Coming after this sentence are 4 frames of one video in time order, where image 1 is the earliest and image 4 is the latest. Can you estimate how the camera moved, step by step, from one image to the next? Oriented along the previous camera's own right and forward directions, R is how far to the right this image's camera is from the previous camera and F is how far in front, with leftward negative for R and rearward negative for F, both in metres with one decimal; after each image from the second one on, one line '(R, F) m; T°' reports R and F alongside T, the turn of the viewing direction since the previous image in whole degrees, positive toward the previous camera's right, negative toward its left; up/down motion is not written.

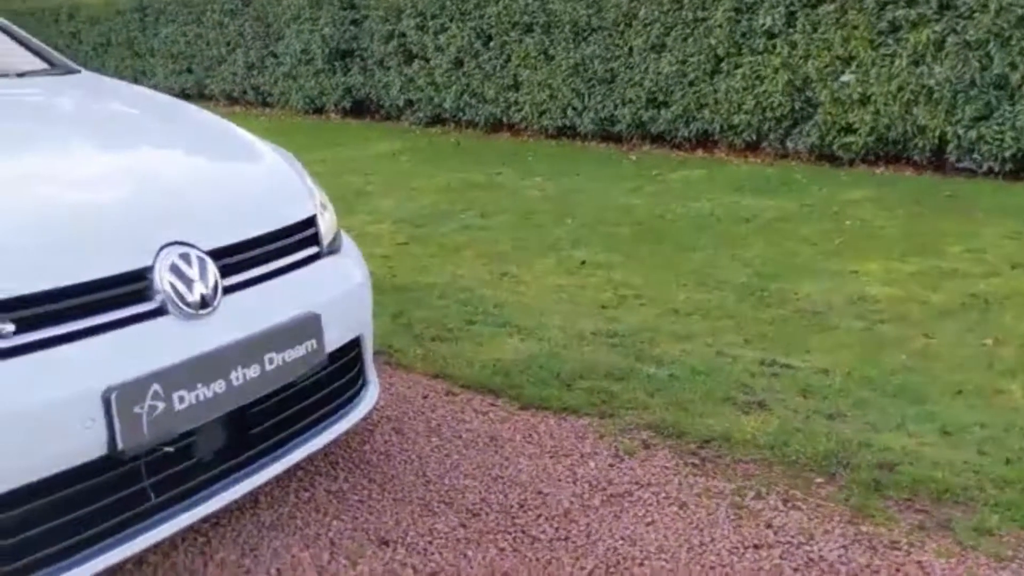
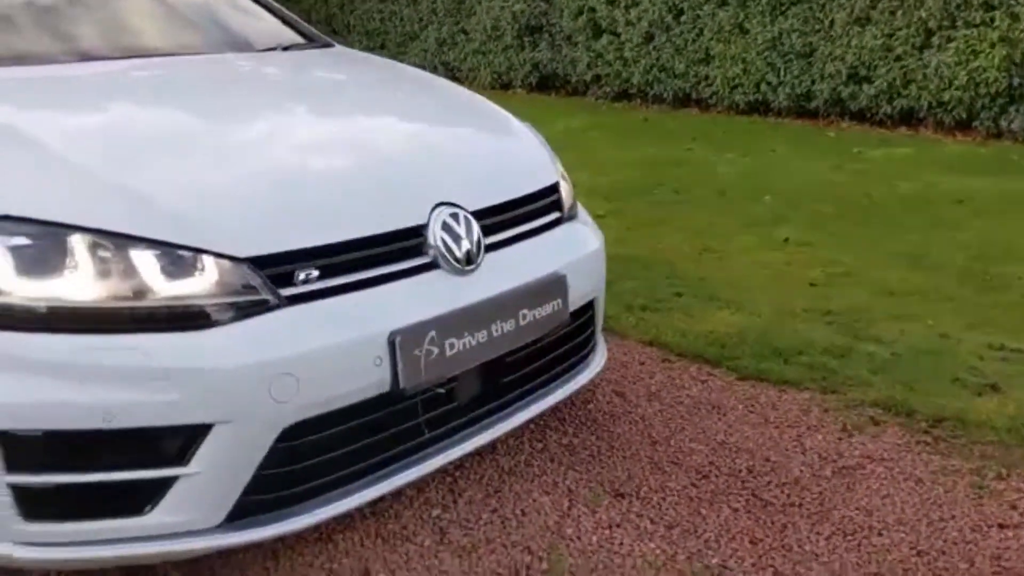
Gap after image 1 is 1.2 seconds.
(-0.2, -0.1) m; -10°
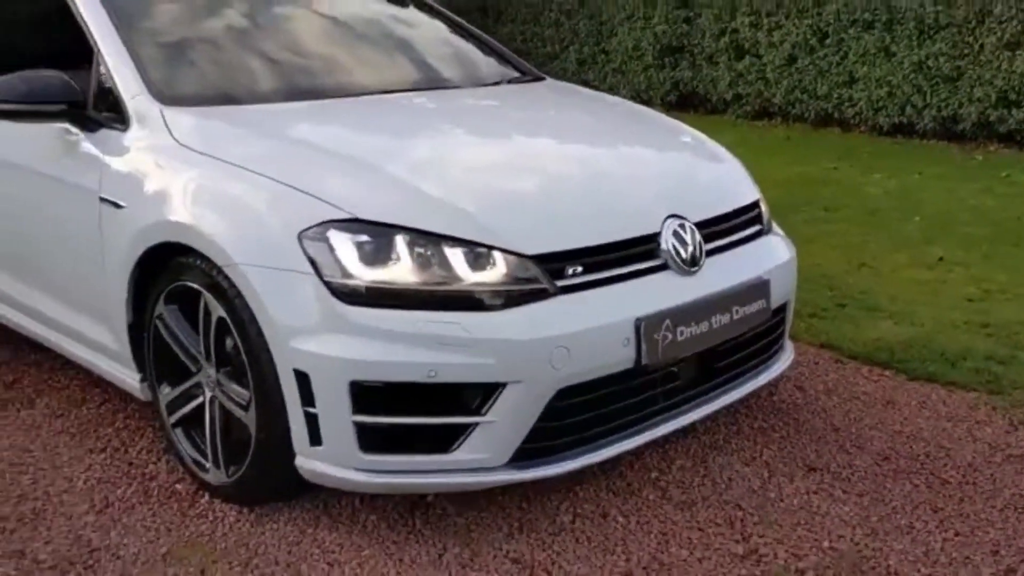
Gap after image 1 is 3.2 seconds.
(-0.3, -0.6) m; -7°
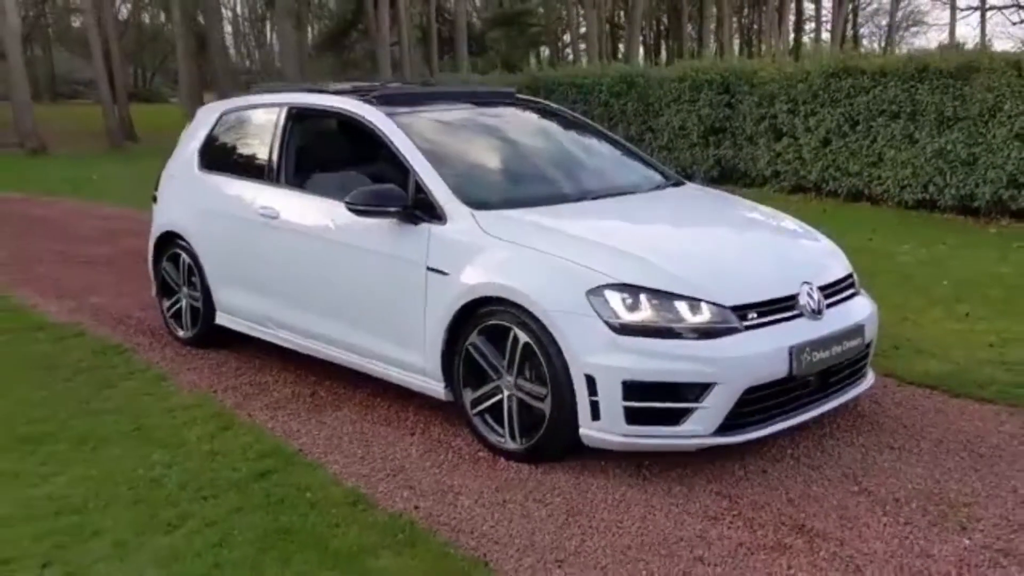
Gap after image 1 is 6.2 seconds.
(-1.0, -1.9) m; -1°
